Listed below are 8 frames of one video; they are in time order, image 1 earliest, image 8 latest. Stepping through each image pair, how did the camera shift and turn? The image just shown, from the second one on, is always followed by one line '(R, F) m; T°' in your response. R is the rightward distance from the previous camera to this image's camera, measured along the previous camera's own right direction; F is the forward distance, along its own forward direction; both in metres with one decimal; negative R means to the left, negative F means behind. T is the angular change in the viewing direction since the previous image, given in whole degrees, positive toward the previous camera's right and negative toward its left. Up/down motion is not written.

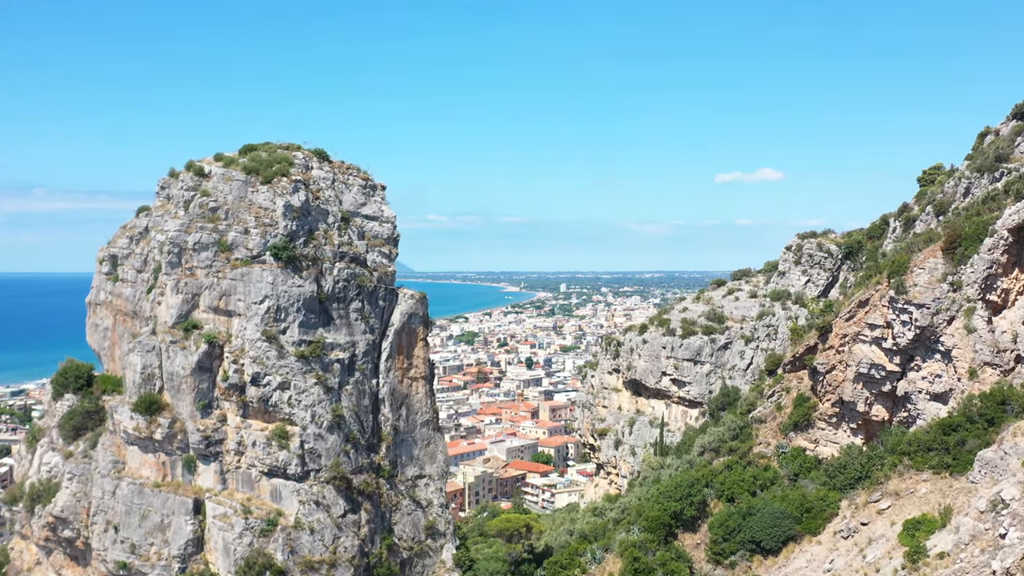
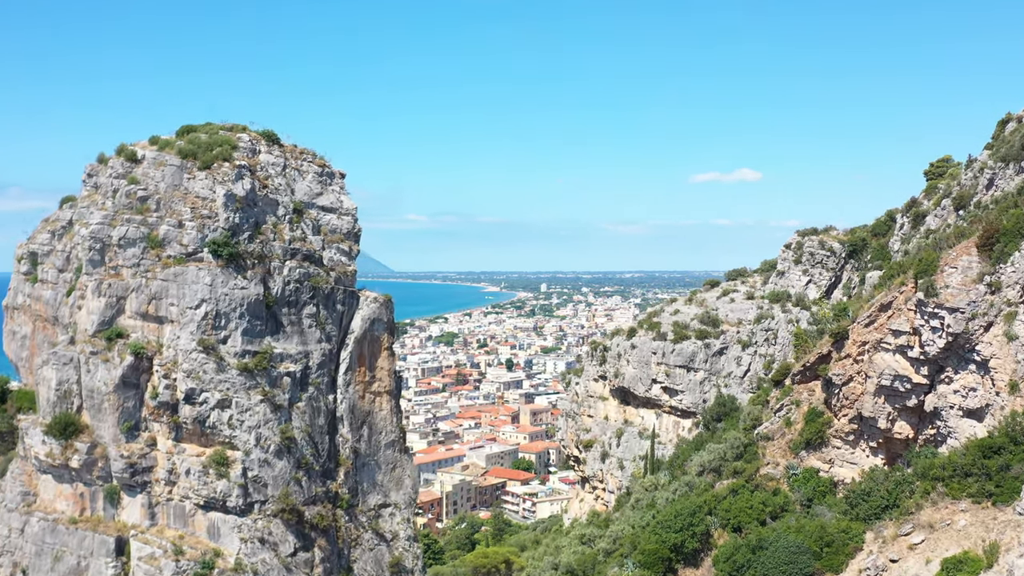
(+0.1, +3.7) m; +1°
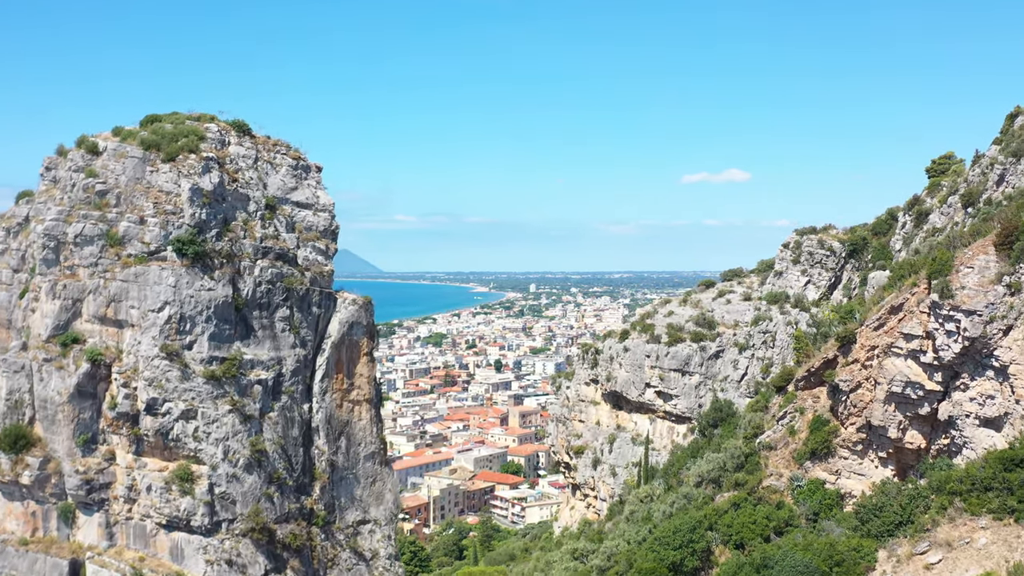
(0.0, +1.7) m; +1°
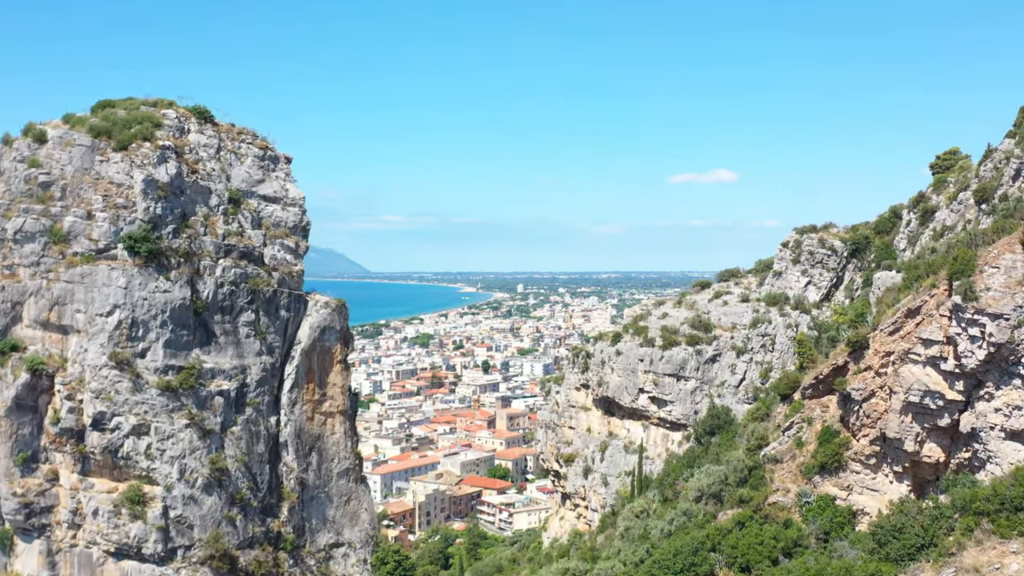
(0.0, +2.0) m; +1°
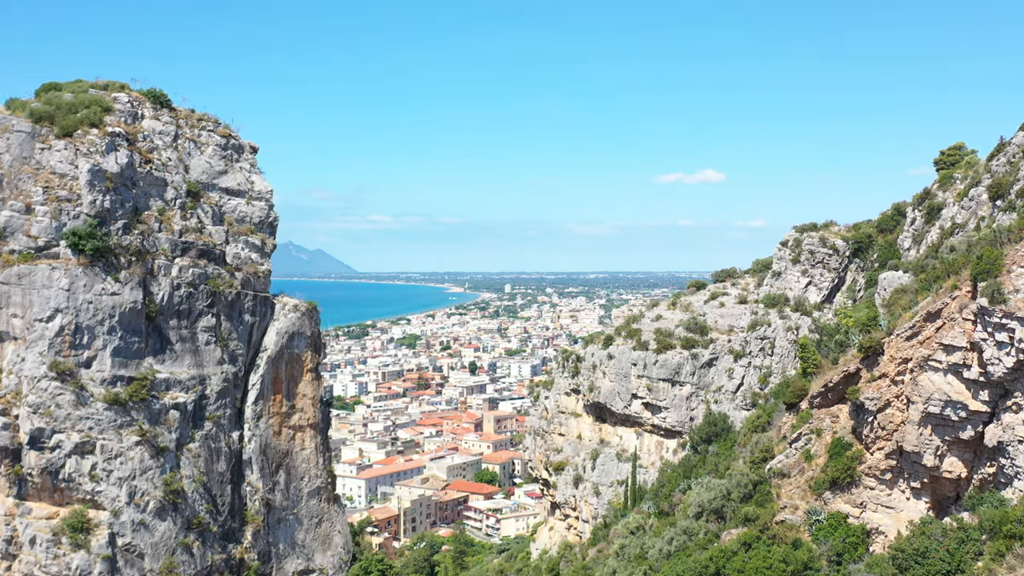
(0.0, +1.9) m; +1°
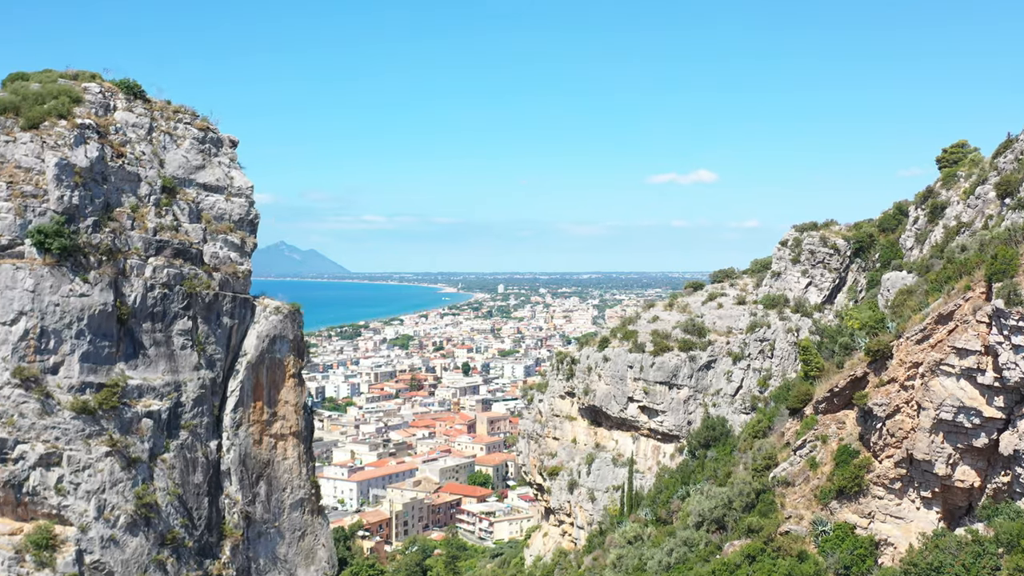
(0.0, +1.0) m; 0°
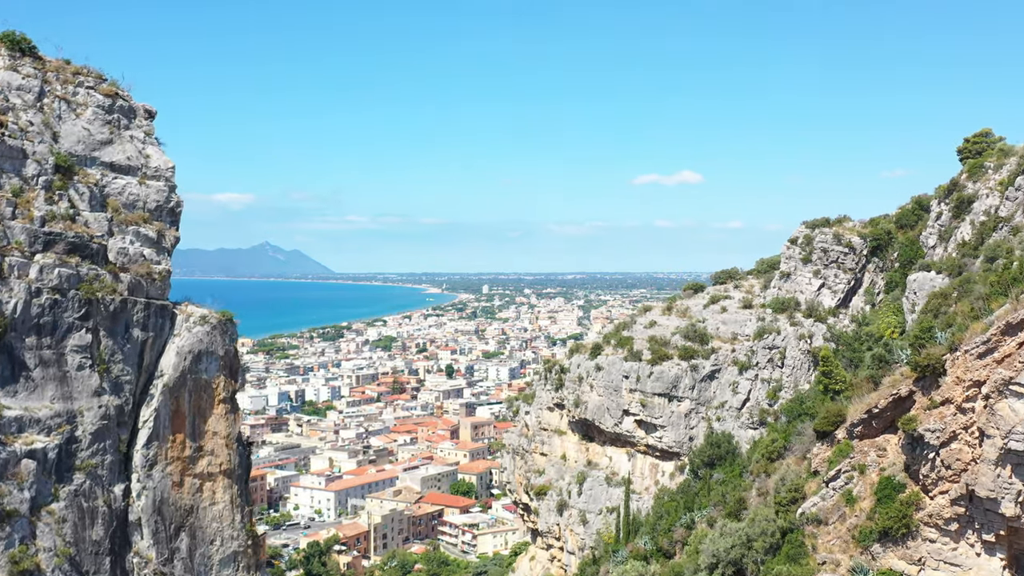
(0.0, +3.7) m; +1°
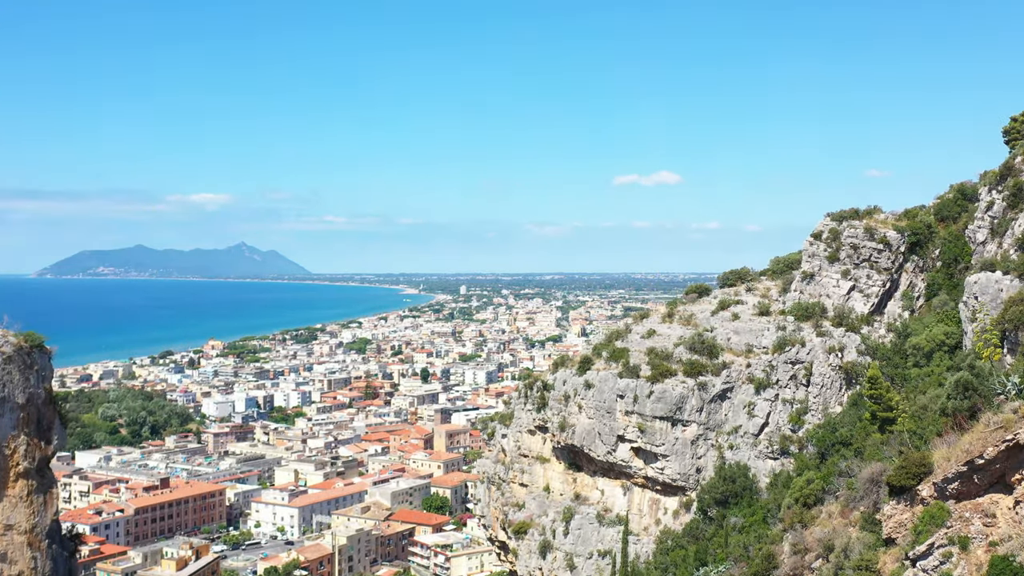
(+0.1, +5.7) m; +1°
